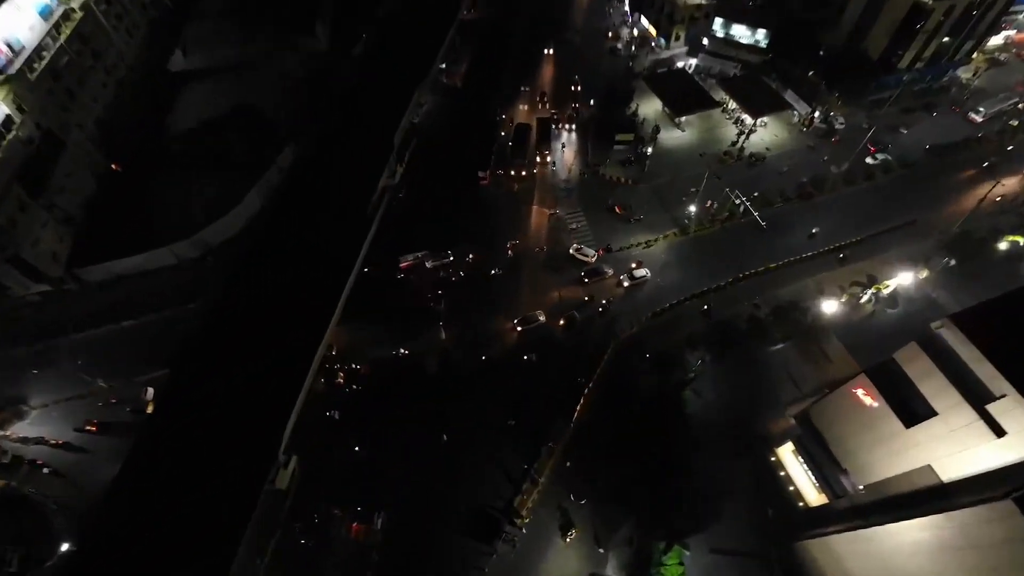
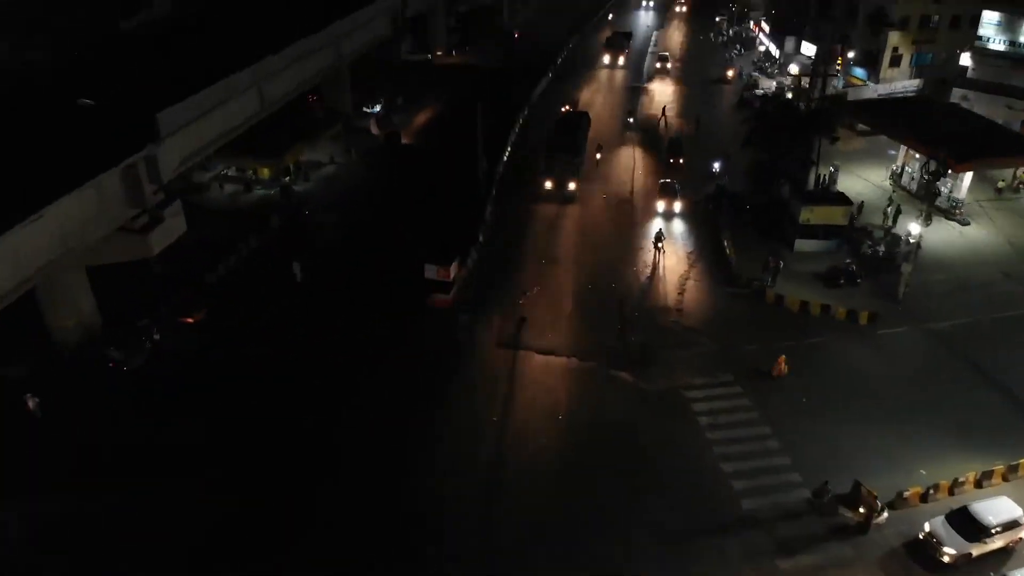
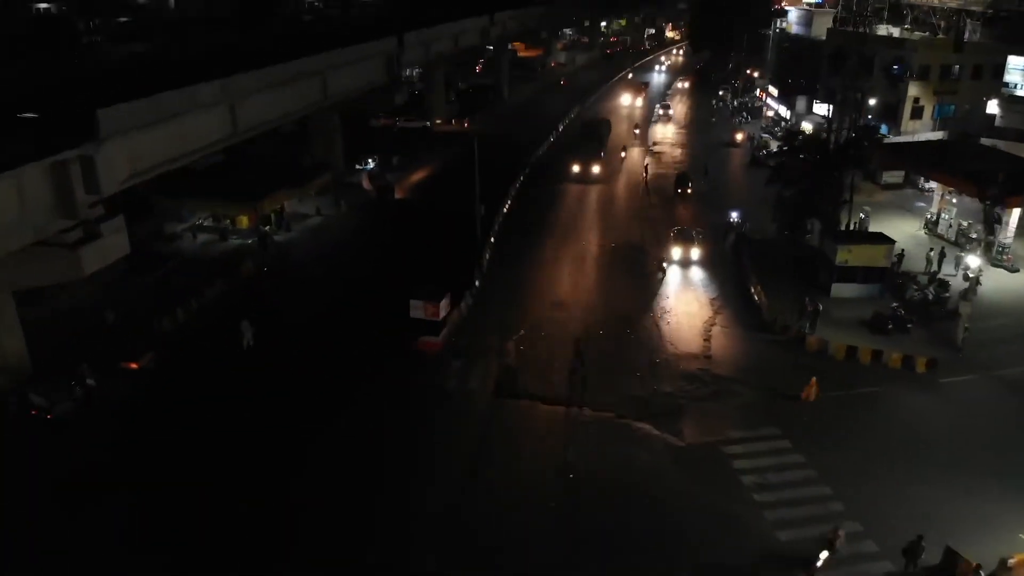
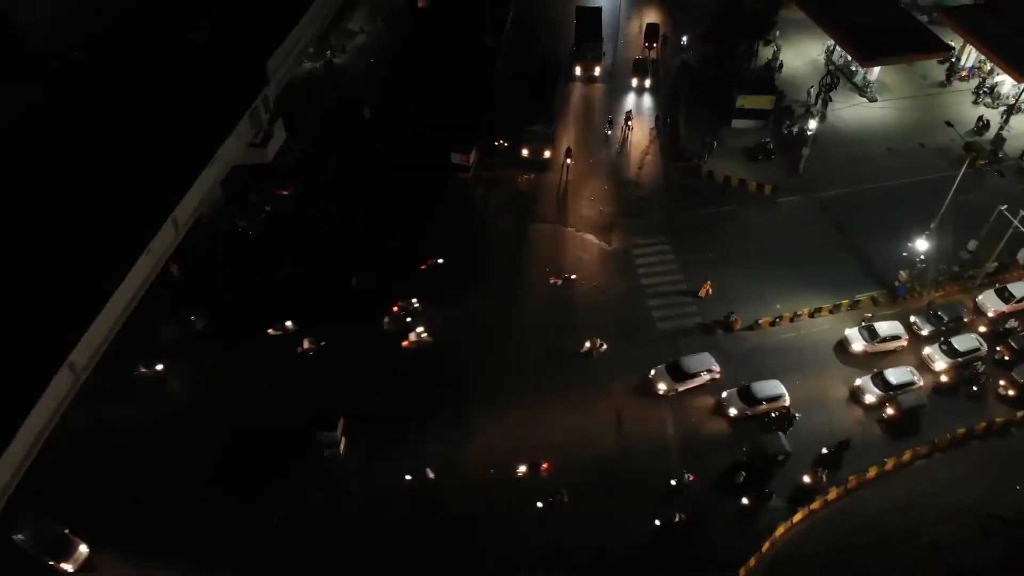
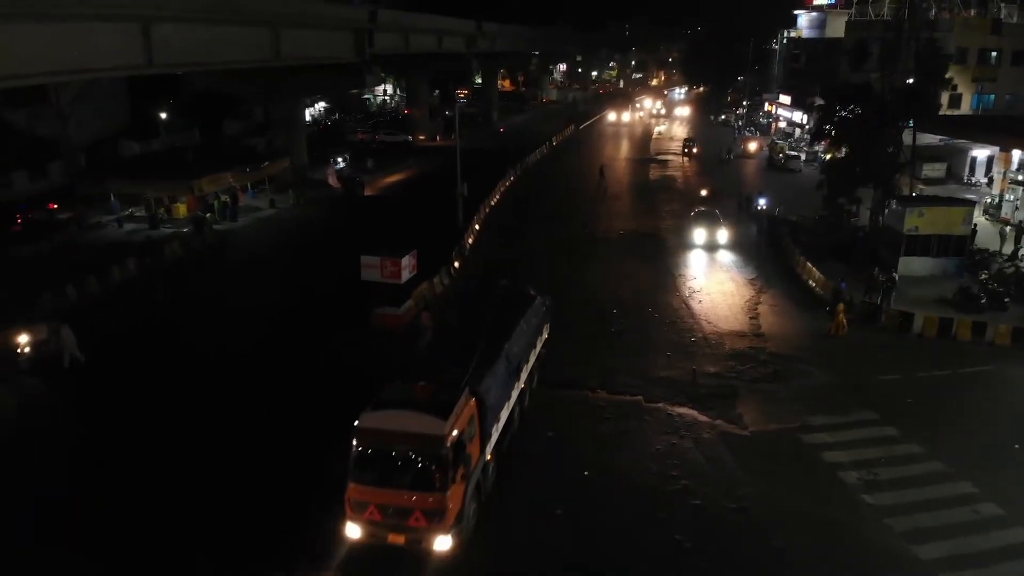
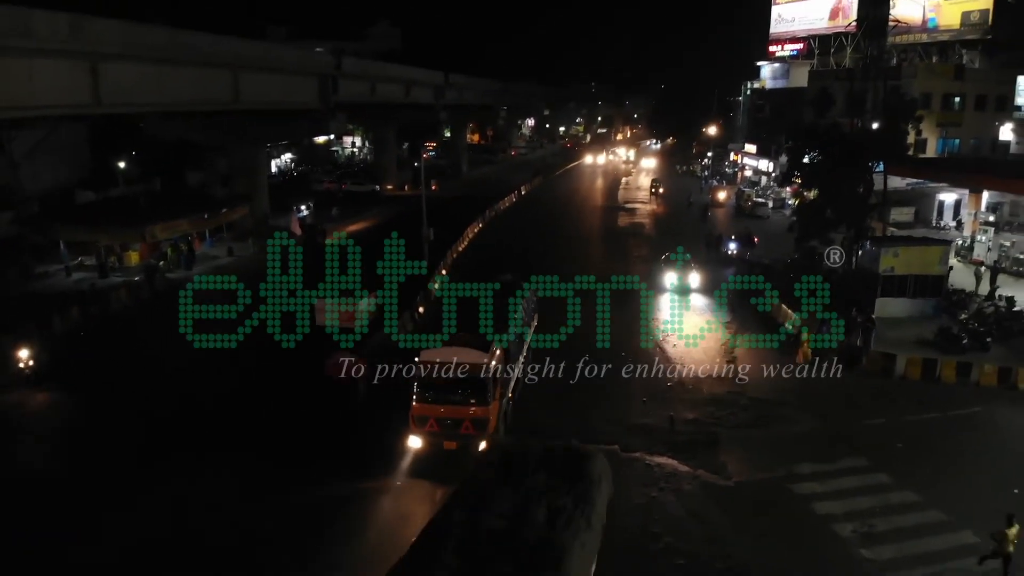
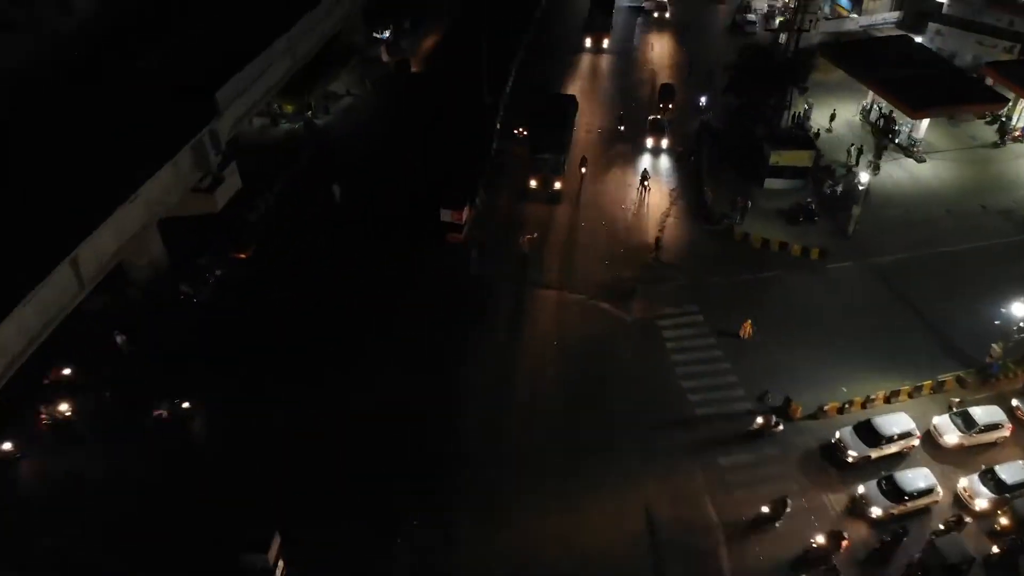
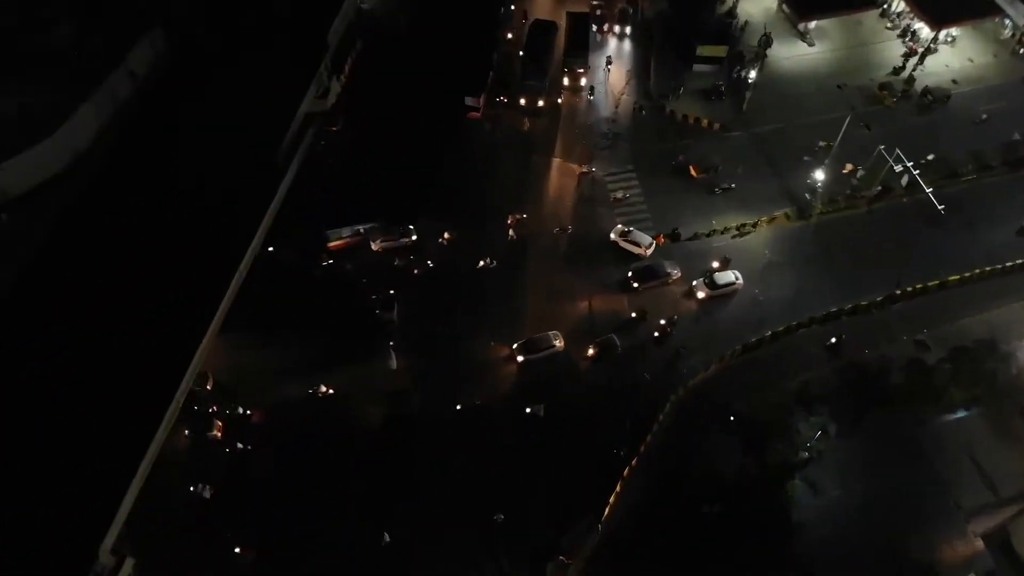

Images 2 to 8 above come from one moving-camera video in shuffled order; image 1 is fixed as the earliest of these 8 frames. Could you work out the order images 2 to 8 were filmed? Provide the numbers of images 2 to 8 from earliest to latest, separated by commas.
8, 4, 7, 2, 3, 5, 6
